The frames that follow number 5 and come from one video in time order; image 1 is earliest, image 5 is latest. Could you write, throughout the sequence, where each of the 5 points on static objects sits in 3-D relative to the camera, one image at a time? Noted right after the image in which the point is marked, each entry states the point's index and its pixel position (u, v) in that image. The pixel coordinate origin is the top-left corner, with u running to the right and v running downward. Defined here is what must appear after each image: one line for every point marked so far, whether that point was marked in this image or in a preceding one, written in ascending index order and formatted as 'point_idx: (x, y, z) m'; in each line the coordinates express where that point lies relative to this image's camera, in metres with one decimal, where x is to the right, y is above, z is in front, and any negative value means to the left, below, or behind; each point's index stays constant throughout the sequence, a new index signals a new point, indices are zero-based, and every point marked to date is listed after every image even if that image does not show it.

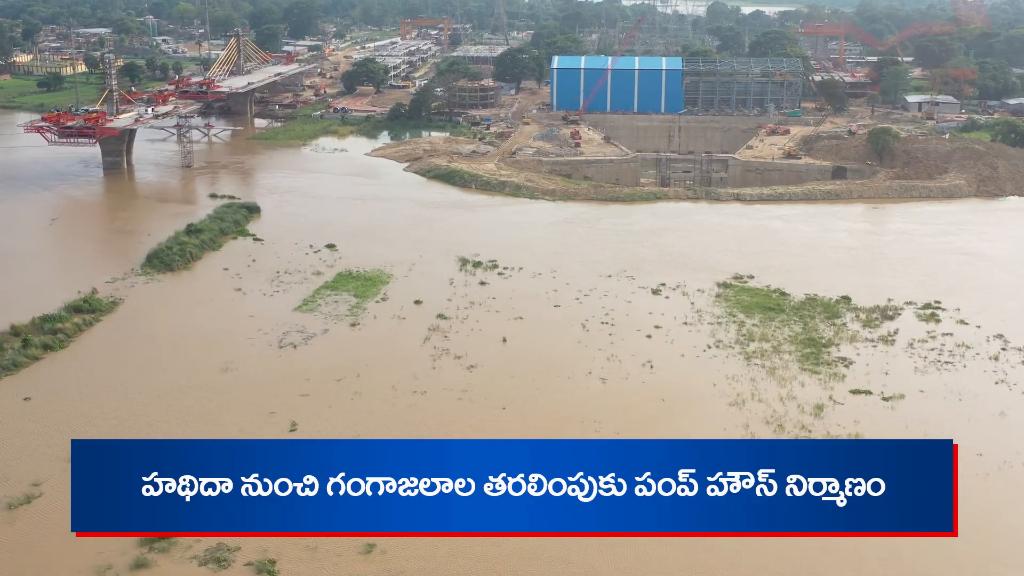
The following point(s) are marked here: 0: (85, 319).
0: (-4.7, -0.3, +12.8) m
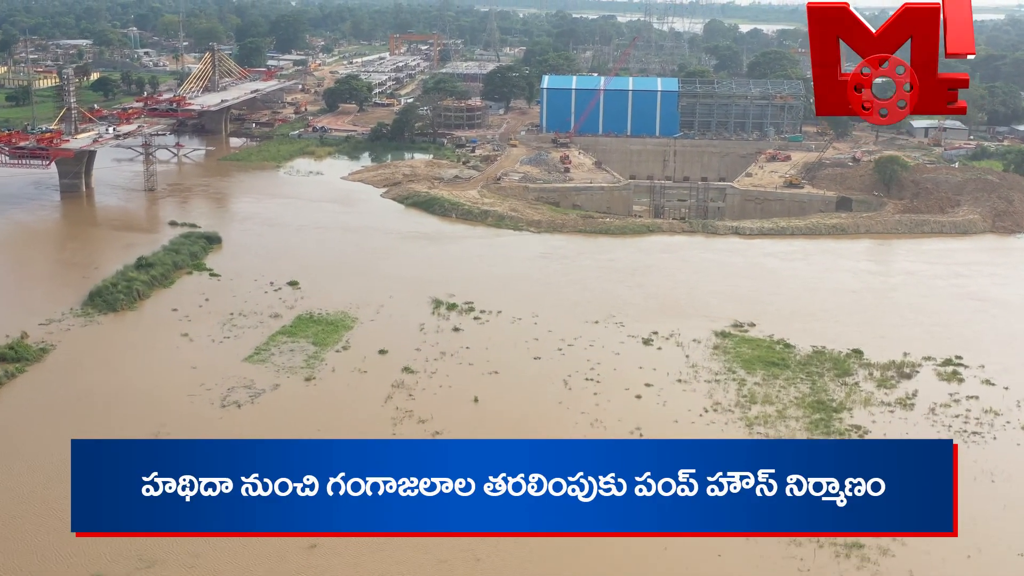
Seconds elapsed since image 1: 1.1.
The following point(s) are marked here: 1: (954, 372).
0: (-4.9, -0.8, +11.5) m
1: (+4.5, -0.8, +11.8) m
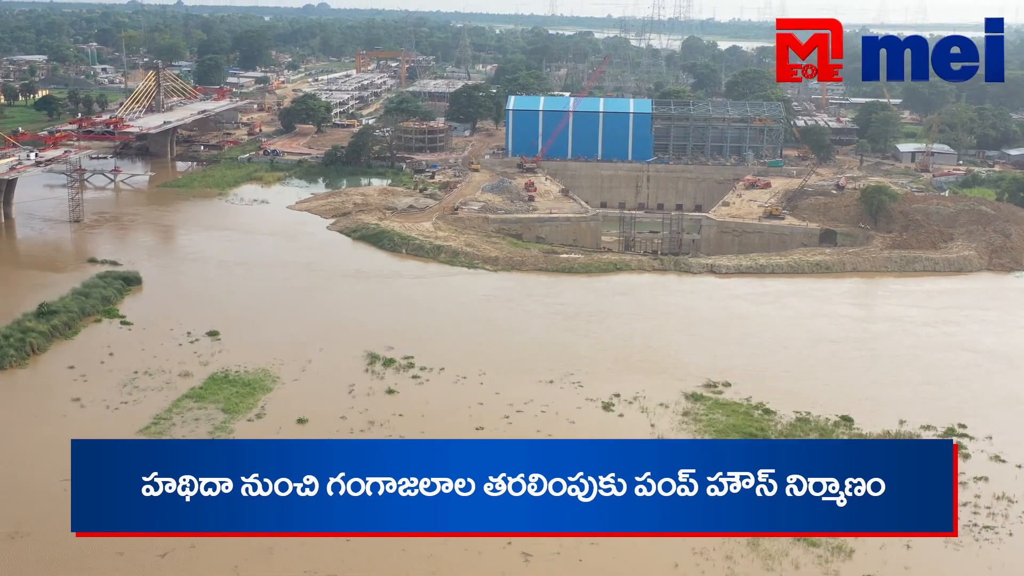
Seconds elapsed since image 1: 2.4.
0: (-5.5, -1.3, +9.8) m
1: (+3.9, -1.4, +10.3) m
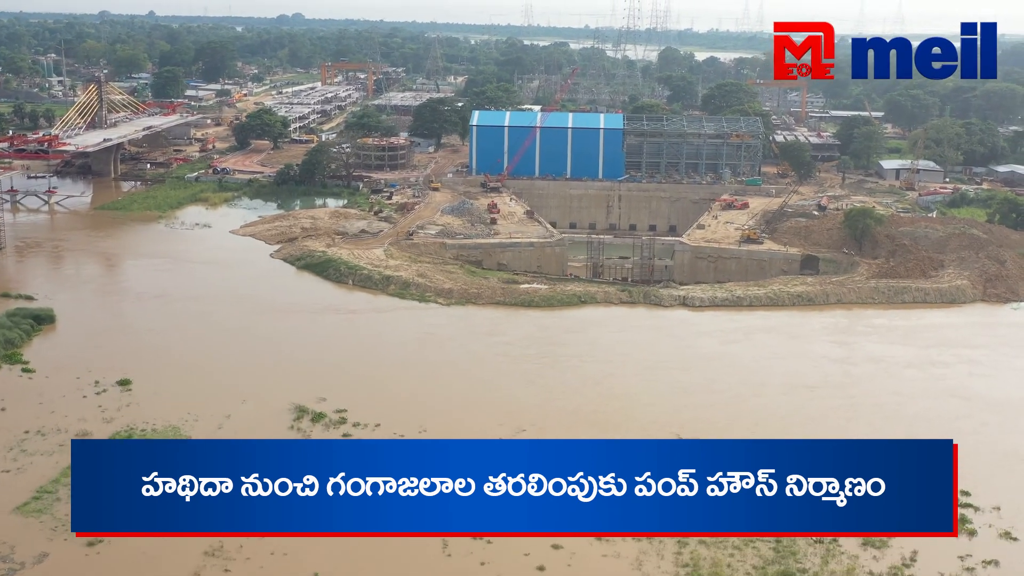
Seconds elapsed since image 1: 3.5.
0: (-5.9, -1.7, +8.3) m
1: (+3.4, -1.8, +9.0) m
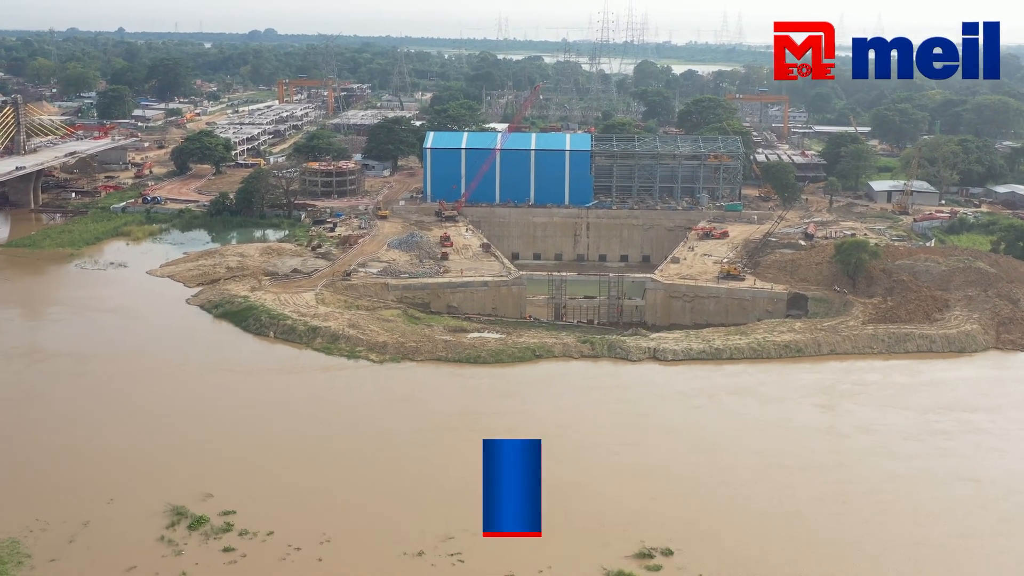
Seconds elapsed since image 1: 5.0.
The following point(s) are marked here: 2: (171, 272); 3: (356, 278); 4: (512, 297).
0: (-6.4, -2.3, +6.1) m
1: (+2.9, -2.2, +6.9) m
2: (-5.0, +0.2, +17.1) m
3: (-2.1, +0.1, +16.1) m
4: (0.0, -0.1, +16.3) m
